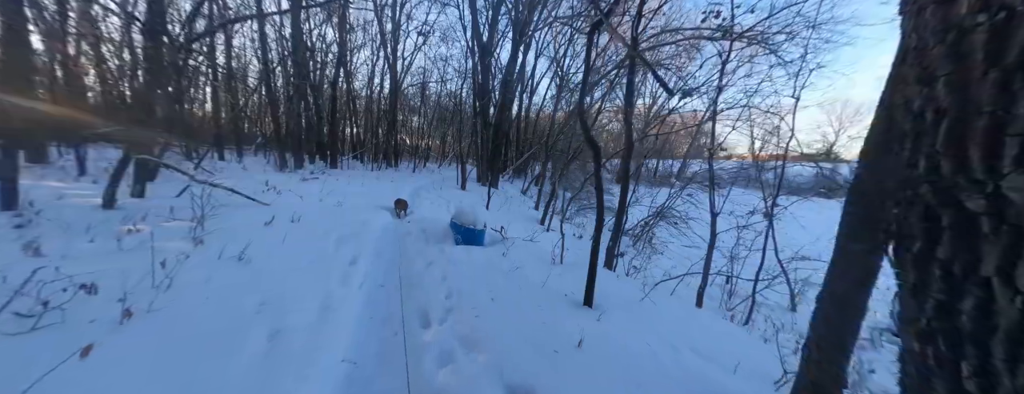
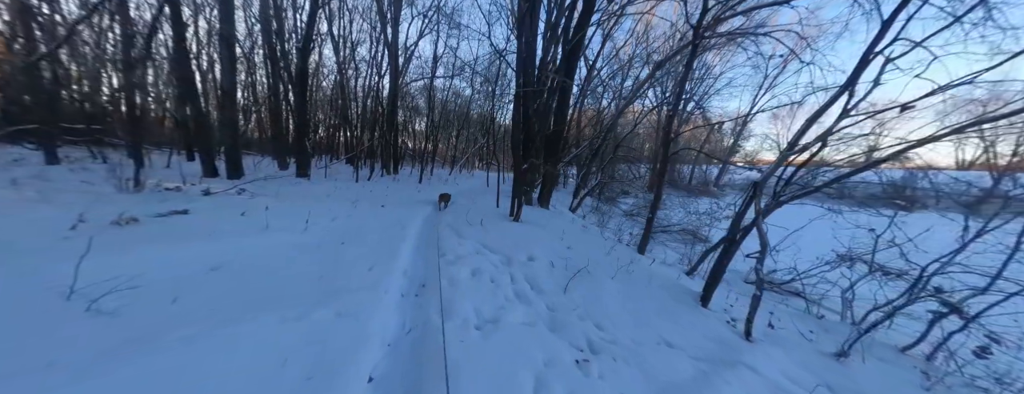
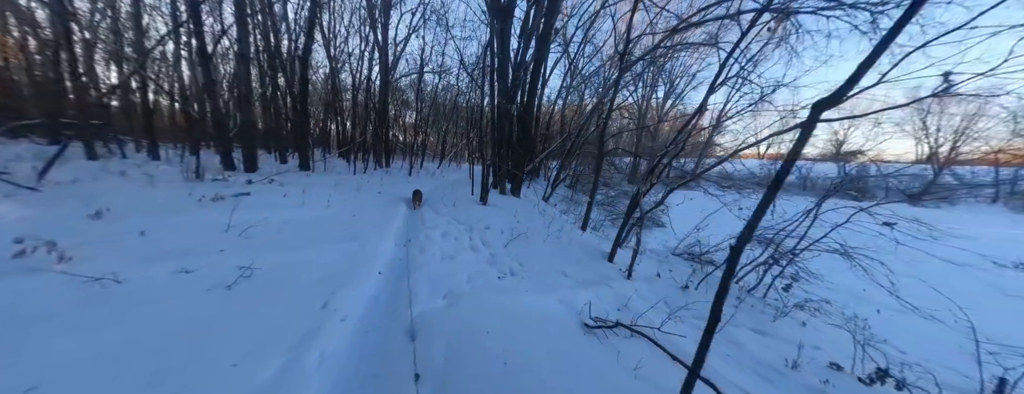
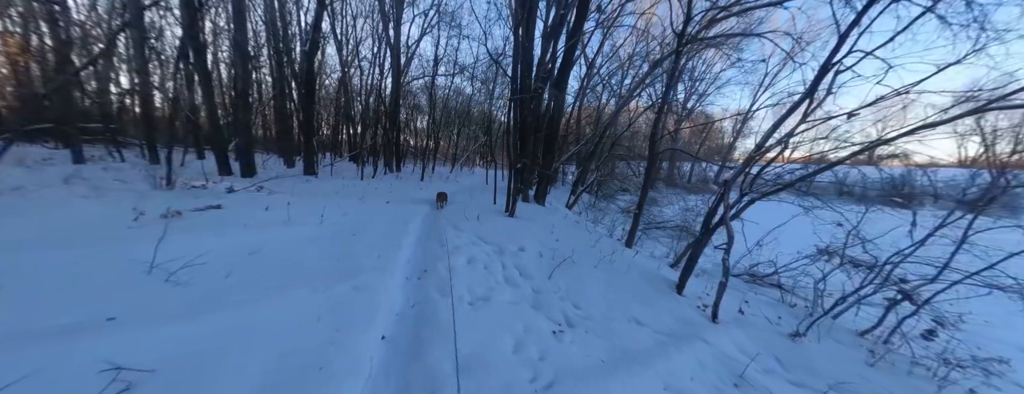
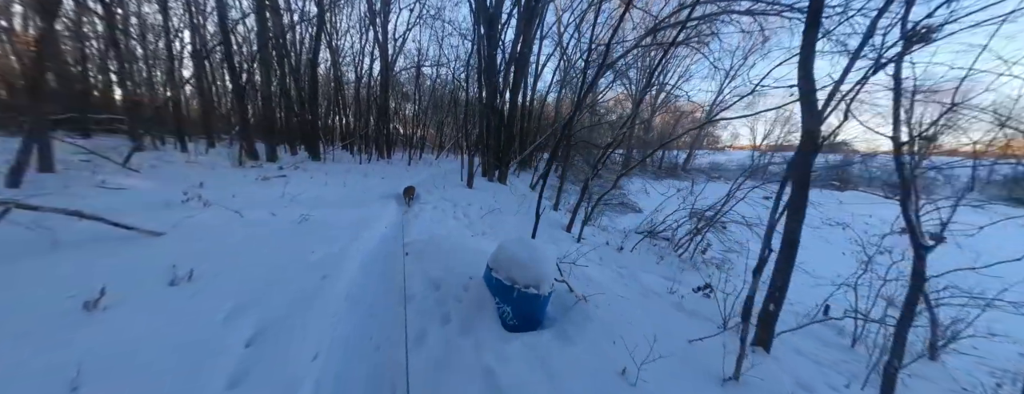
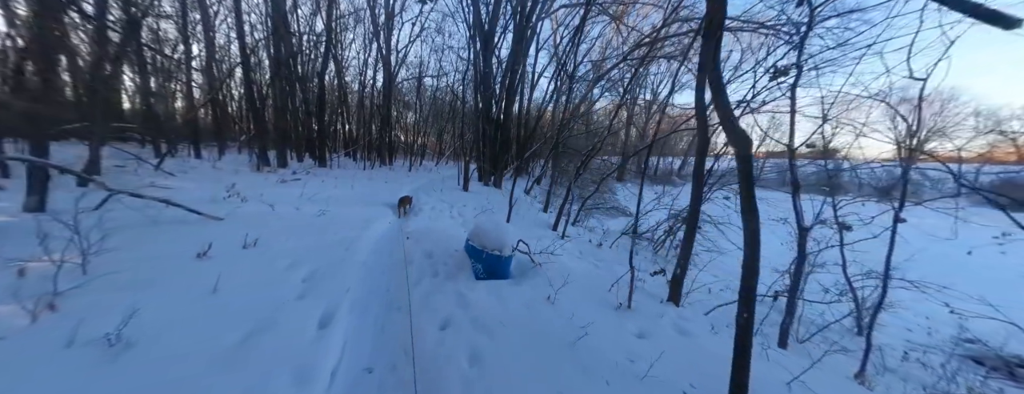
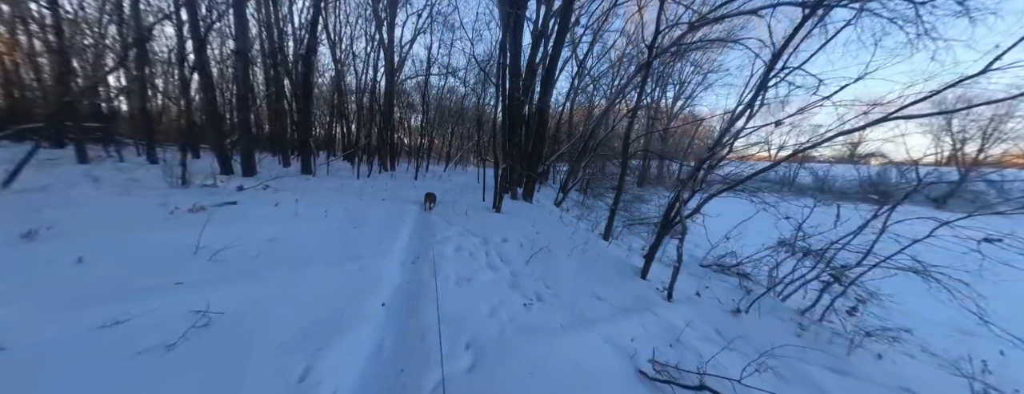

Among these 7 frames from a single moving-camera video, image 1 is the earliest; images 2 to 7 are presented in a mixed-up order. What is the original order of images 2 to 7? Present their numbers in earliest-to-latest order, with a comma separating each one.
6, 5, 3, 7, 4, 2
